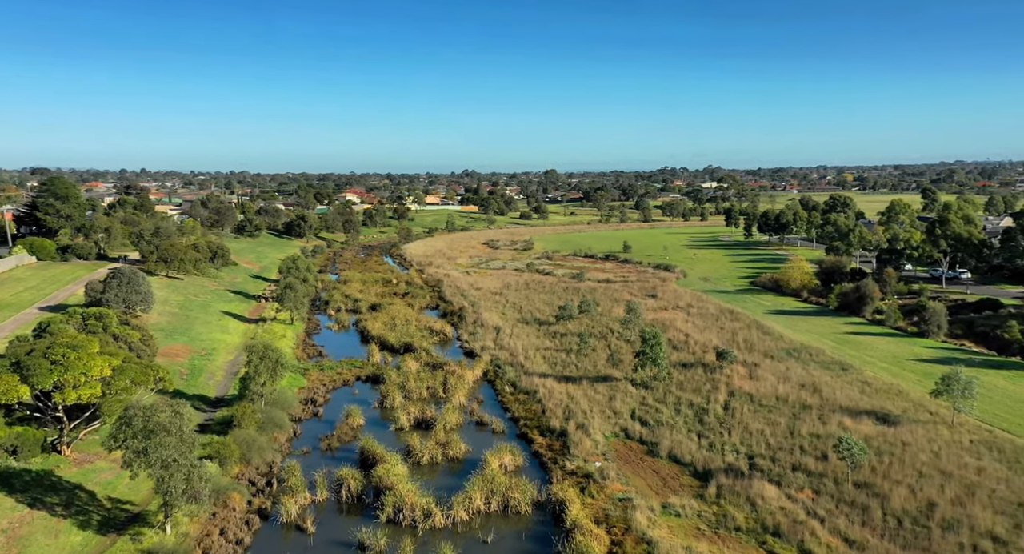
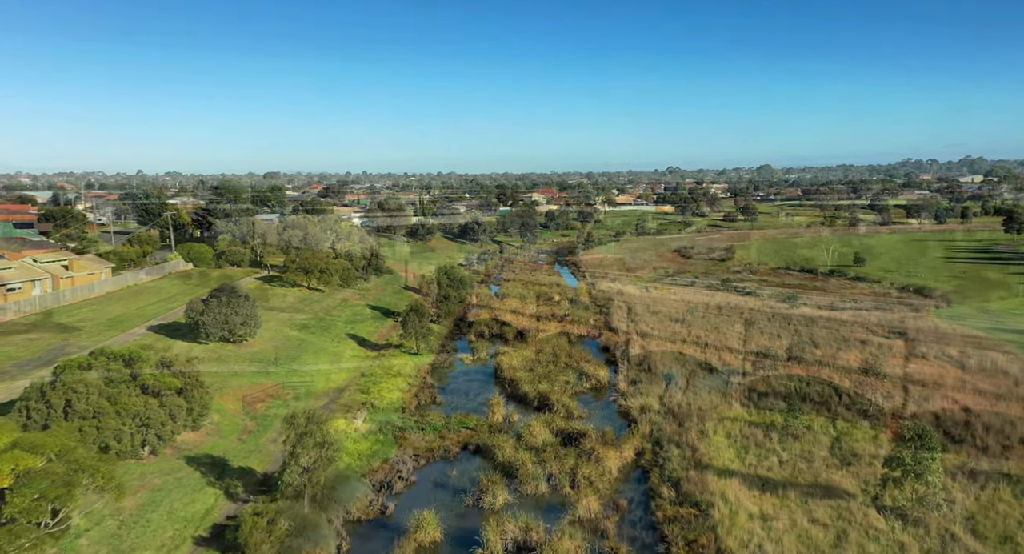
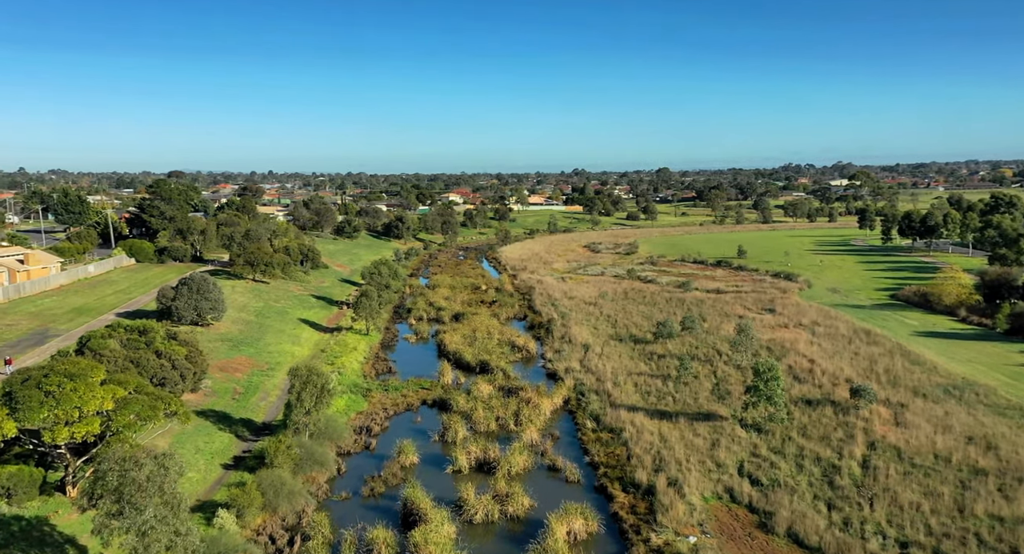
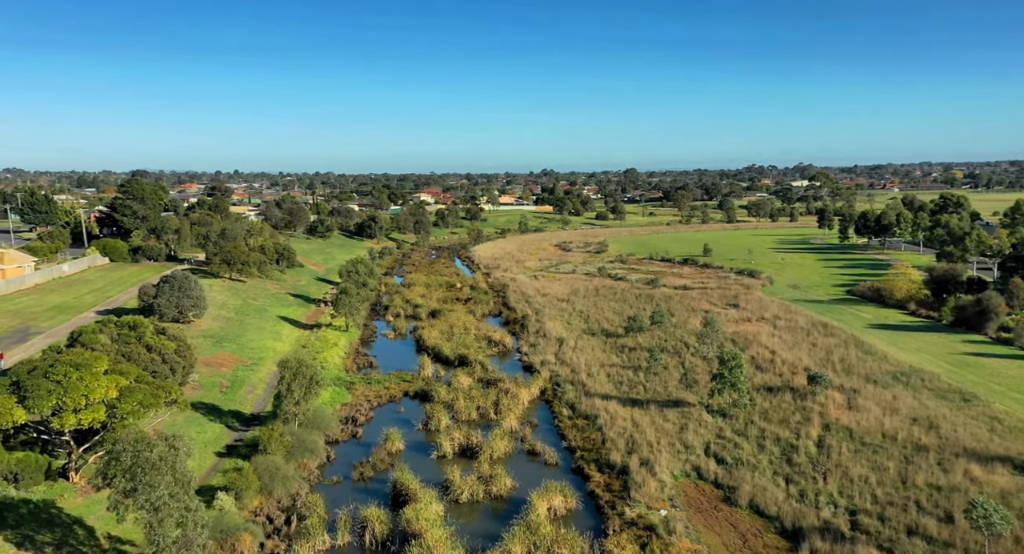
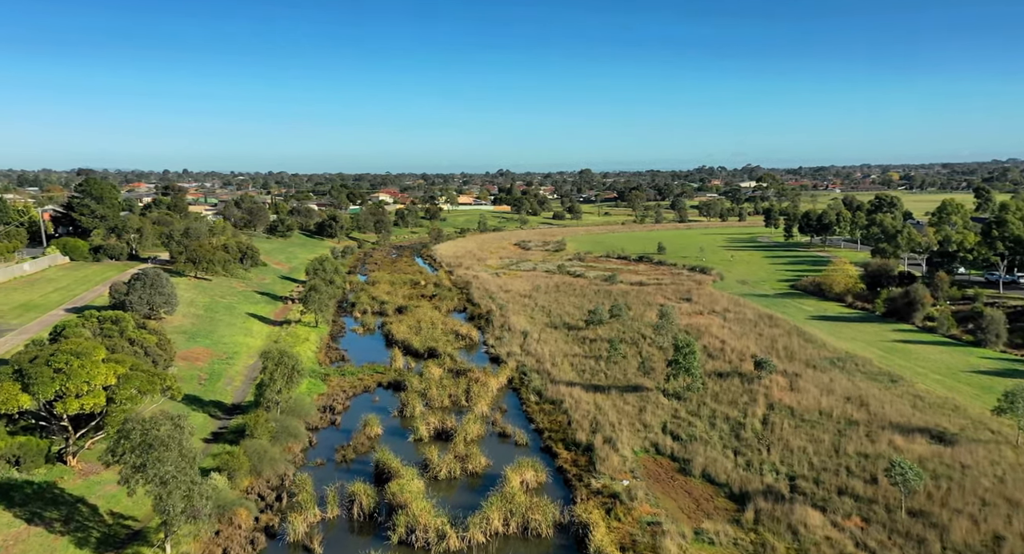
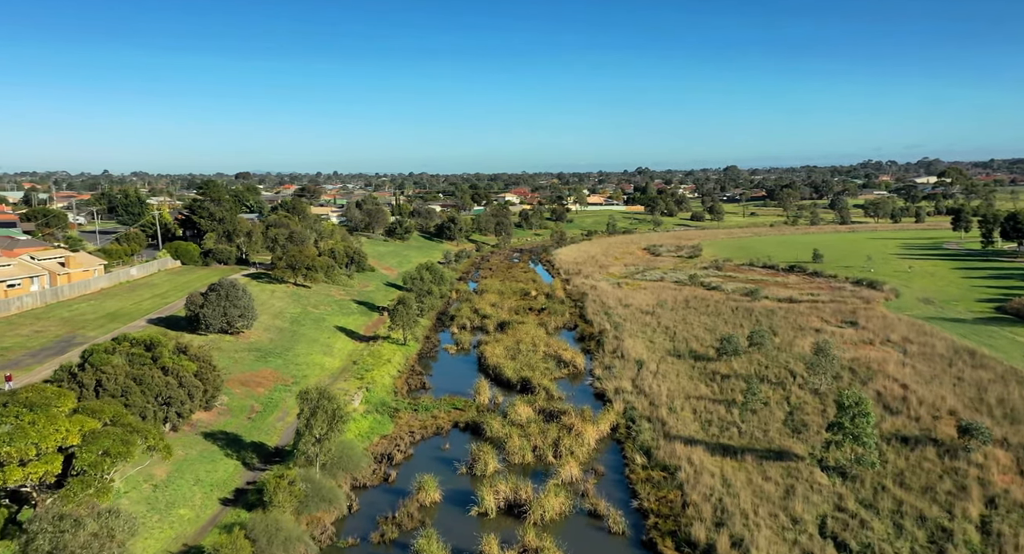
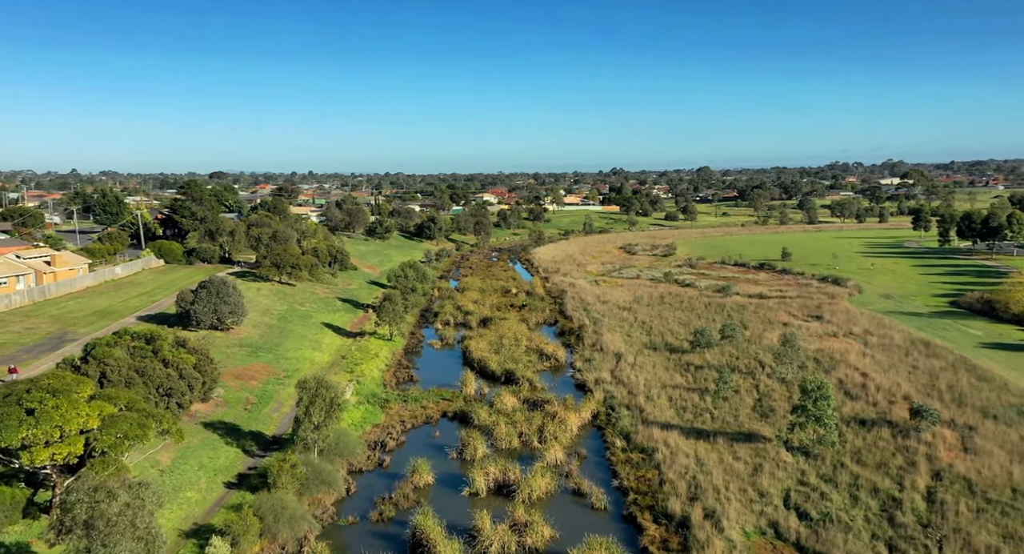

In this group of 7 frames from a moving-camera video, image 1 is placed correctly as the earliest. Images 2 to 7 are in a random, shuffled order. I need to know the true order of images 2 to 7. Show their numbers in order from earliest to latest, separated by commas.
5, 4, 3, 7, 6, 2
